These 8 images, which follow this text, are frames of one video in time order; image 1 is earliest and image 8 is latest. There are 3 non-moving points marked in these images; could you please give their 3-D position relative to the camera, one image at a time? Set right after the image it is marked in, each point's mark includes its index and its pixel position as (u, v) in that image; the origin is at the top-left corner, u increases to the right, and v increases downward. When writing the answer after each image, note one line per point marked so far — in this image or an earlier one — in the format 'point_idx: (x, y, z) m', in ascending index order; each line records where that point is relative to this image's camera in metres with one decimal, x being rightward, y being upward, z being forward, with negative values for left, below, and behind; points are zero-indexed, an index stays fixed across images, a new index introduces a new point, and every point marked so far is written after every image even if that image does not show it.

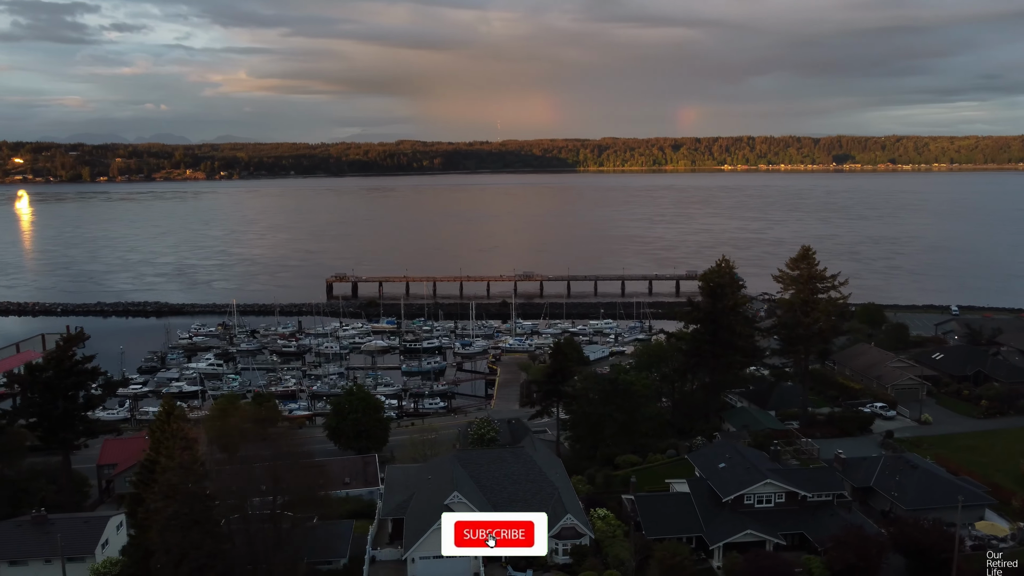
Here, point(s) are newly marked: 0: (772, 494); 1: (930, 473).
0: (+4.5, -3.5, +14.1) m
1: (+7.7, -3.5, +15.2) m
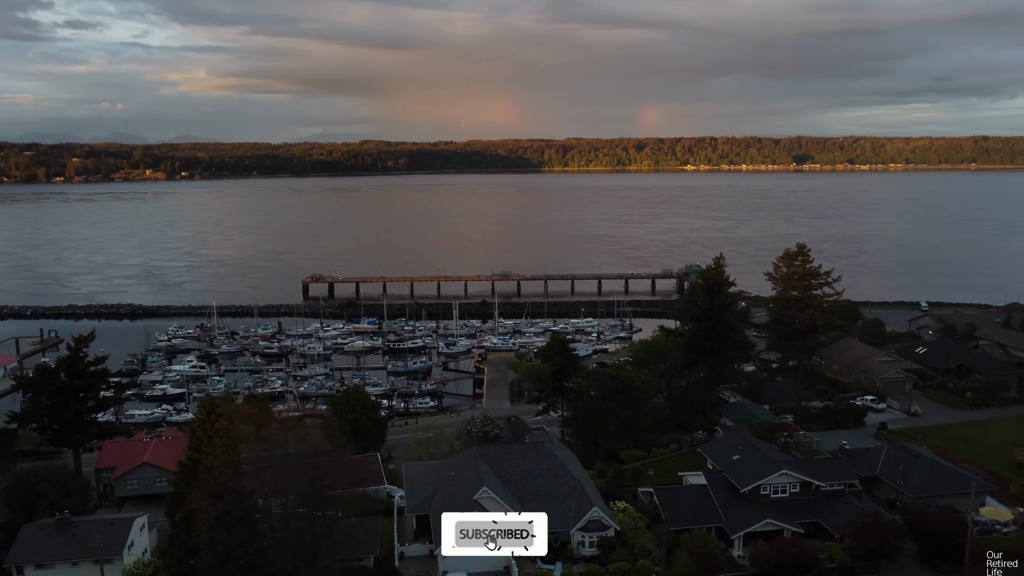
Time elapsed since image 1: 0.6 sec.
0: (+4.9, -3.5, +14.5) m
1: (+8.0, -3.4, +15.7) m
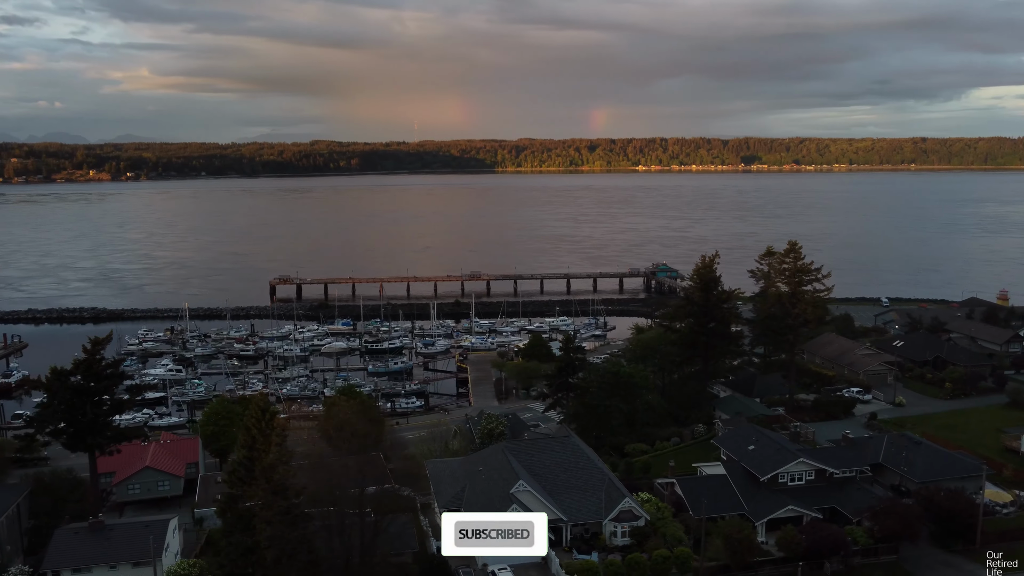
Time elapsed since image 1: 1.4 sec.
0: (+5.4, -3.4, +15.0) m
1: (+8.4, -3.3, +16.5) m
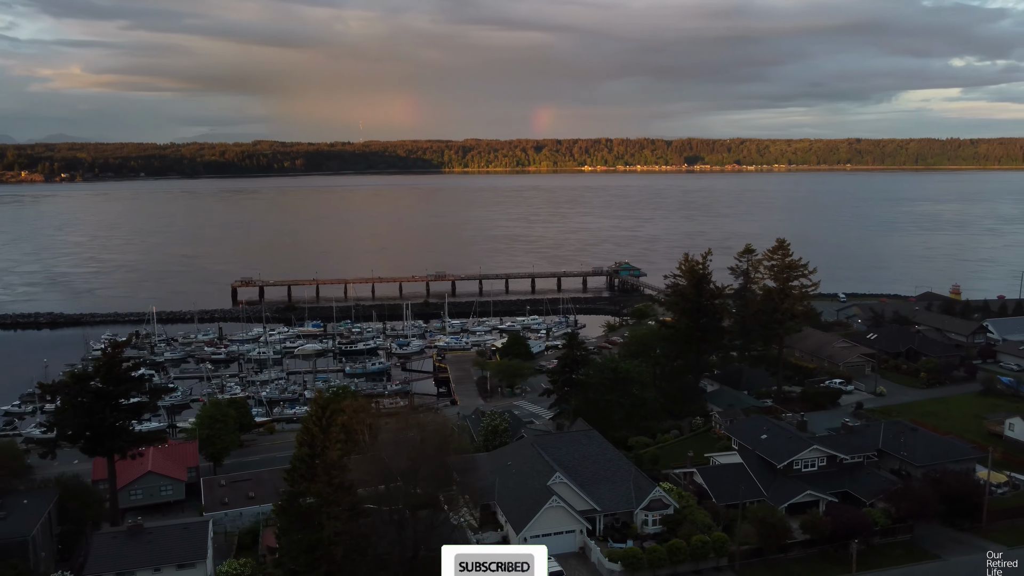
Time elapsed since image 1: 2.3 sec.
0: (+5.8, -3.3, +15.7) m
1: (+8.8, -3.1, +17.4) m
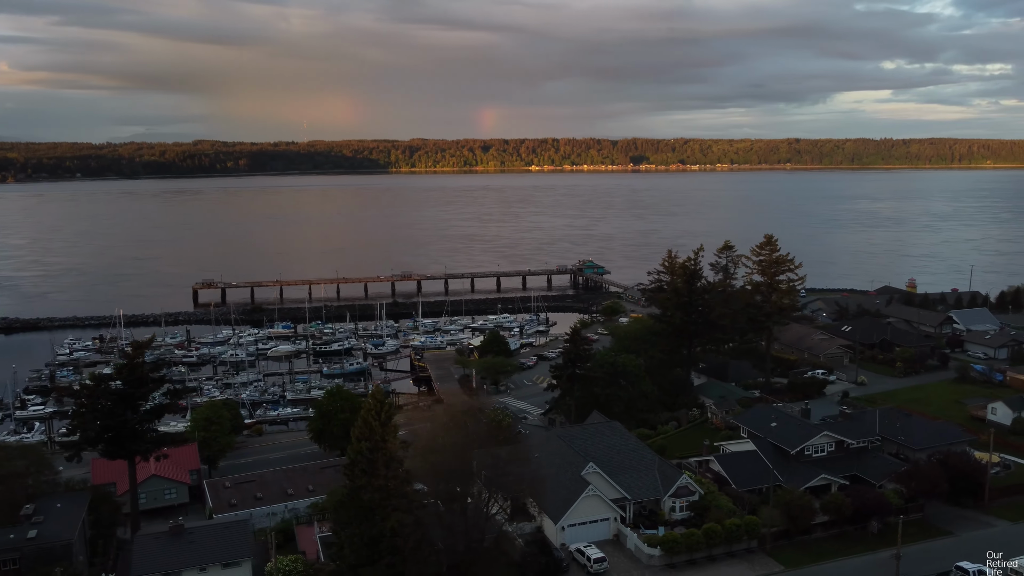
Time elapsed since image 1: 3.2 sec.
0: (+6.3, -3.1, +16.4) m
1: (+9.1, -3.0, +18.2) m
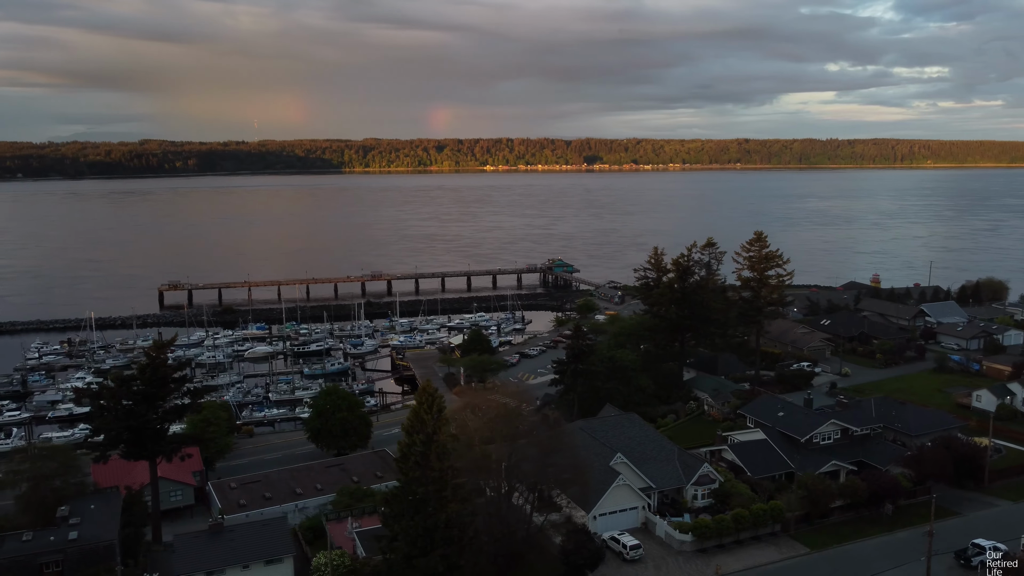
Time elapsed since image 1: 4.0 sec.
0: (+6.6, -3.0, +17.0) m
1: (+9.4, -2.8, +19.0) m
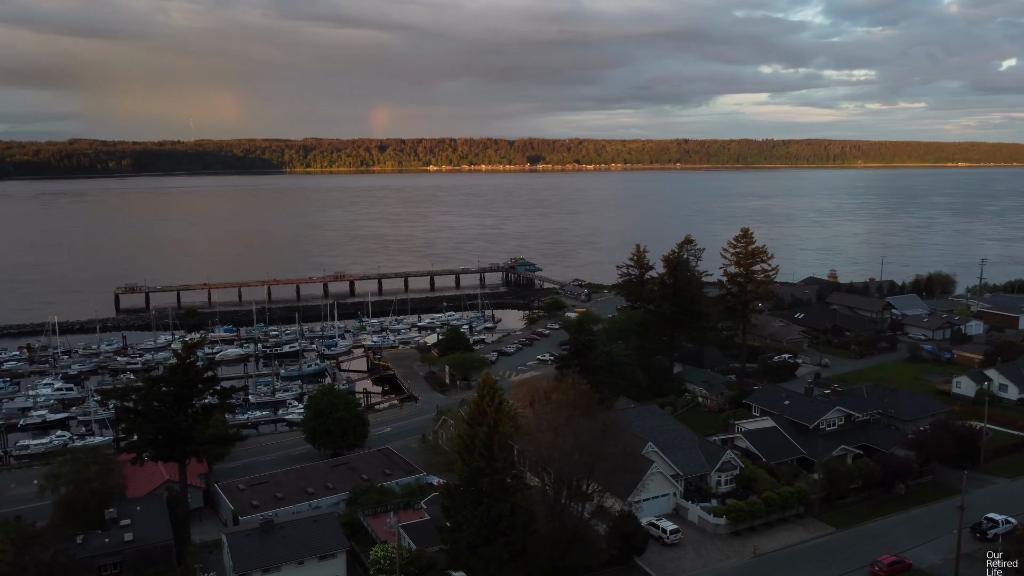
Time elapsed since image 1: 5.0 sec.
0: (+7.1, -2.8, +17.8) m
1: (+9.6, -2.6, +20.0) m
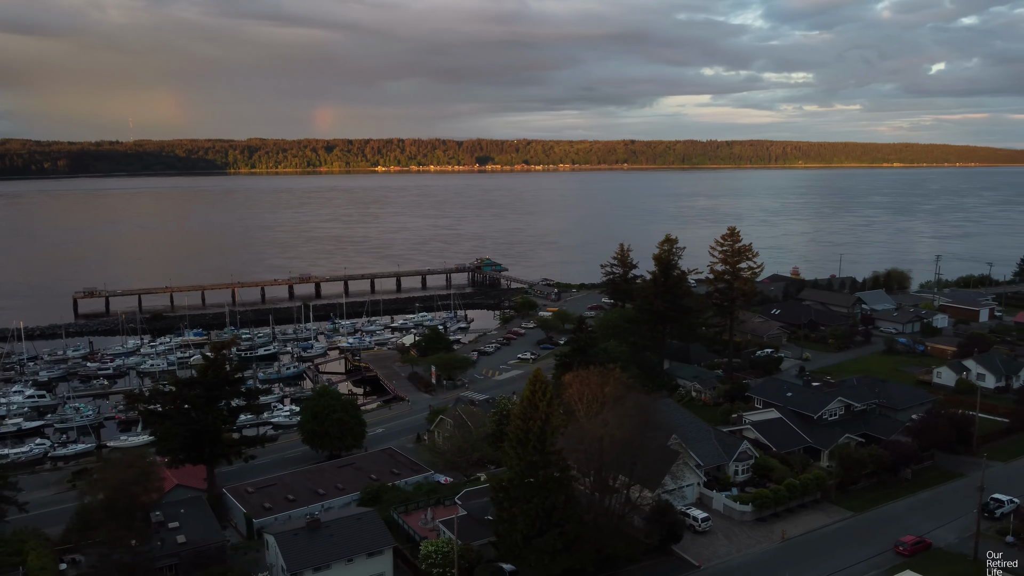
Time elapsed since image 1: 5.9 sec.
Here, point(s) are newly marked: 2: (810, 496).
0: (+7.4, -2.7, +18.6) m
1: (+9.8, -2.5, +20.9) m
2: (+5.5, -3.9, +15.2) m
